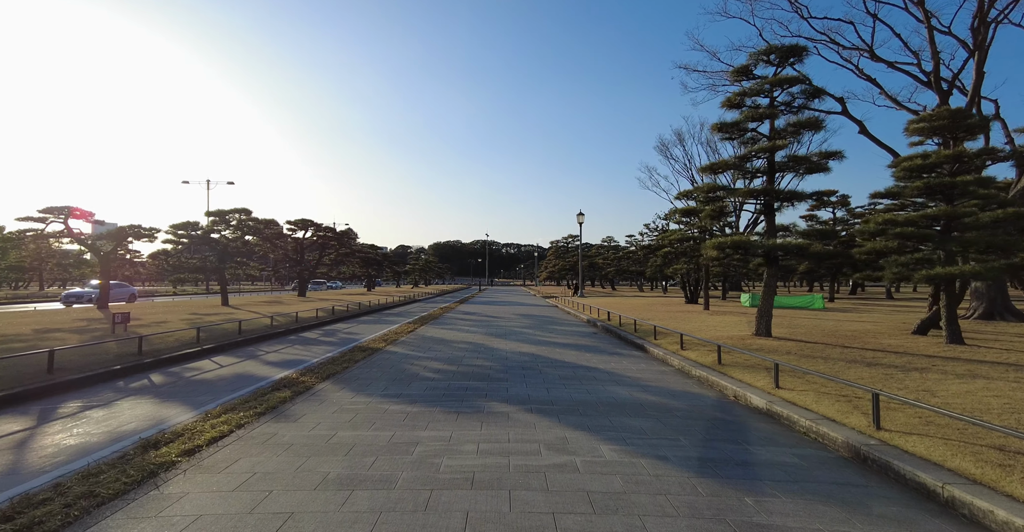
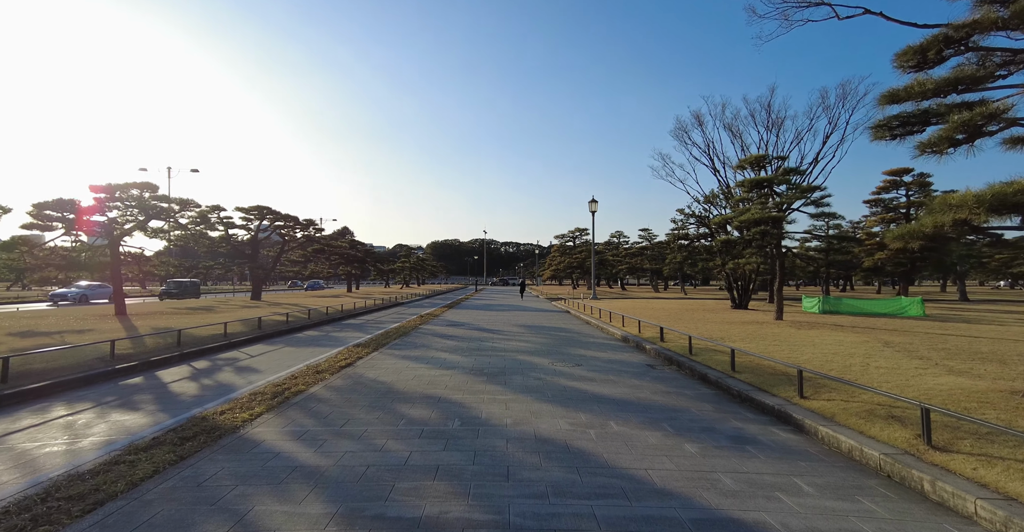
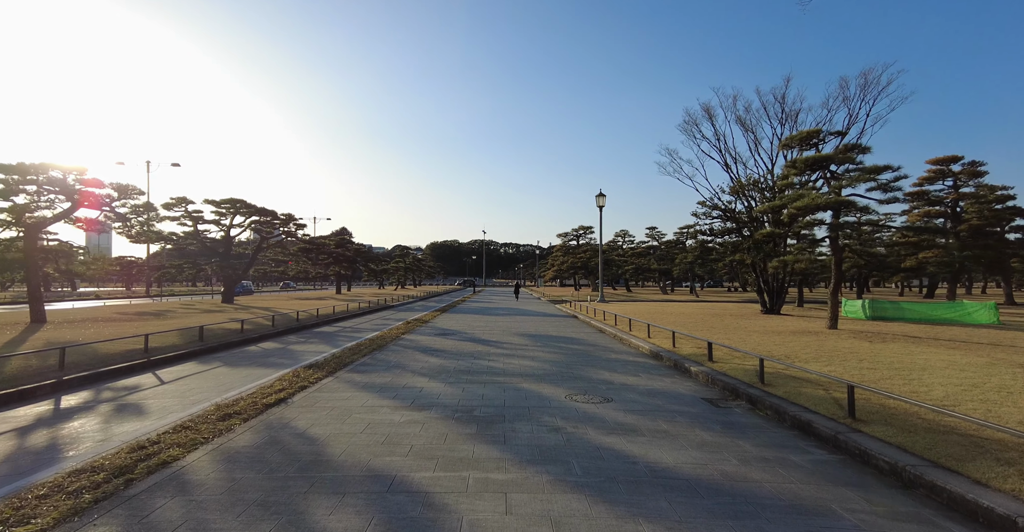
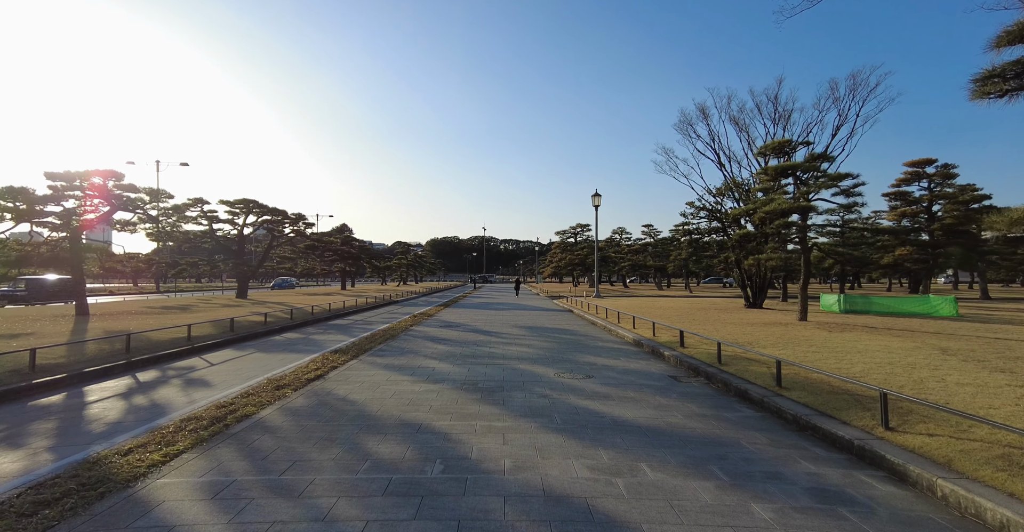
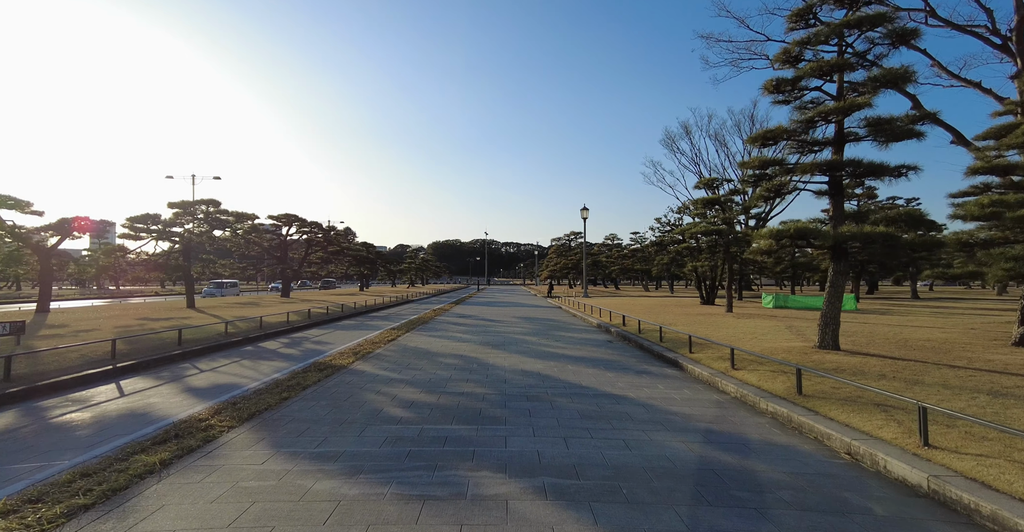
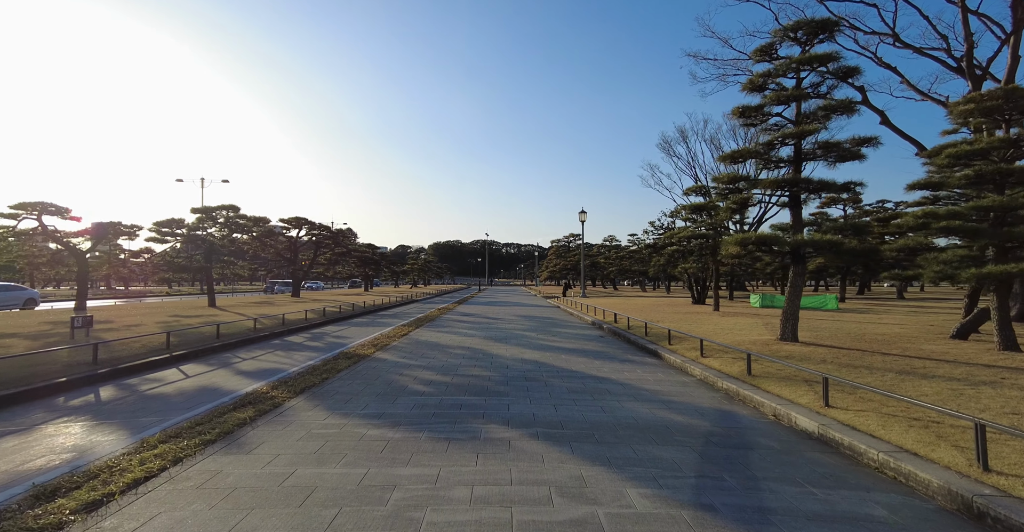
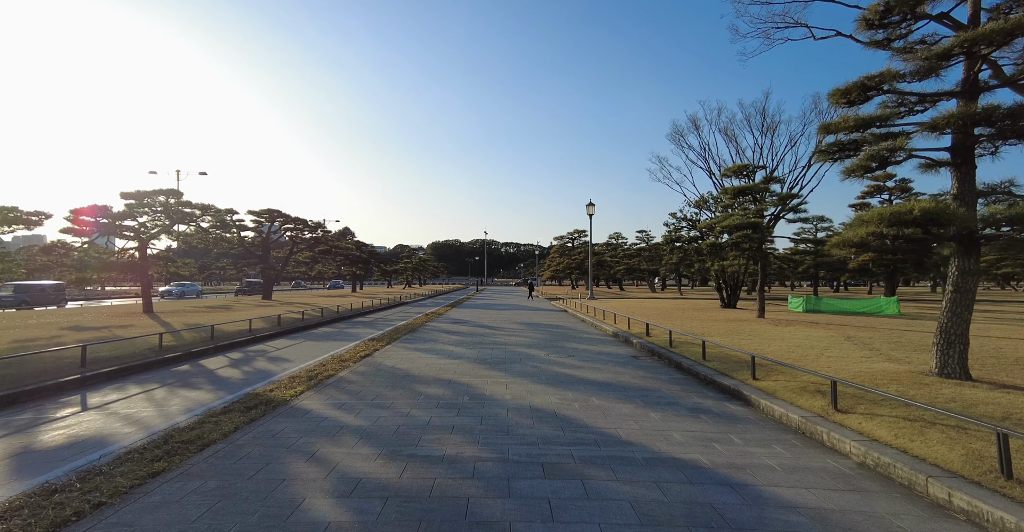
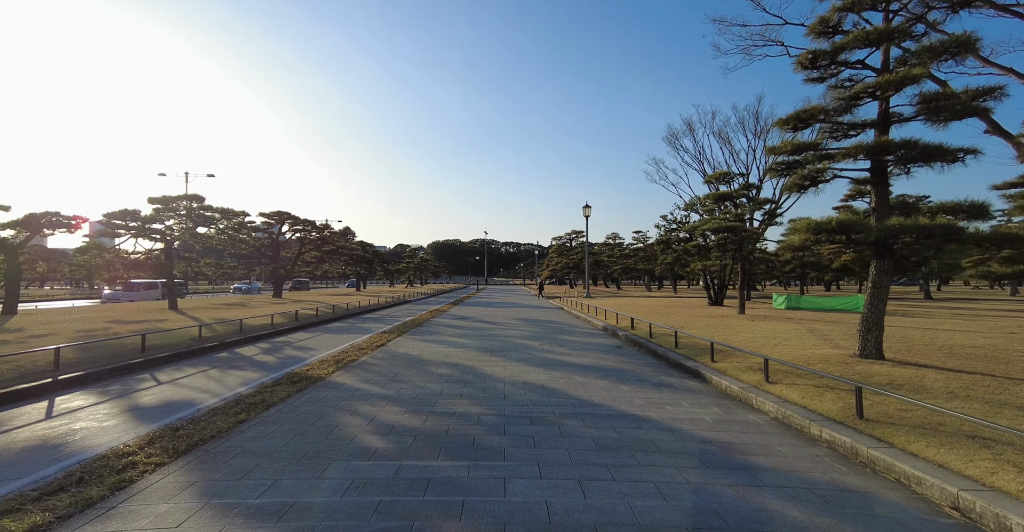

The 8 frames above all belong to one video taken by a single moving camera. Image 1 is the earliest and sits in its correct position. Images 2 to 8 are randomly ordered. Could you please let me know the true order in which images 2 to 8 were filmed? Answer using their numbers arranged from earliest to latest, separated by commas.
6, 5, 8, 7, 2, 4, 3
